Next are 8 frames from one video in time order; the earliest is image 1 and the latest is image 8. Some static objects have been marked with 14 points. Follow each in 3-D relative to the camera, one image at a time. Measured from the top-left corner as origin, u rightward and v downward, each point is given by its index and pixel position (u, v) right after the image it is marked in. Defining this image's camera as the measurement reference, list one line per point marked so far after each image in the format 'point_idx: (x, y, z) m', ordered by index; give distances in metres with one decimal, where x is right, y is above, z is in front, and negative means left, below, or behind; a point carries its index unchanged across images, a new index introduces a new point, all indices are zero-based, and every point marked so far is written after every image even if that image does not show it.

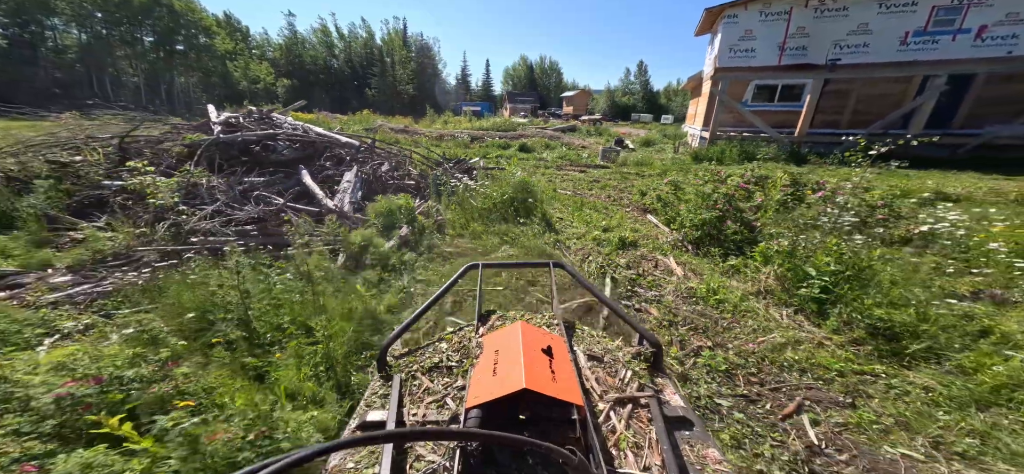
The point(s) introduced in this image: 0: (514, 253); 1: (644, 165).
0: (0.0, -0.2, +4.8) m
1: (+4.4, +2.3, +11.2) m
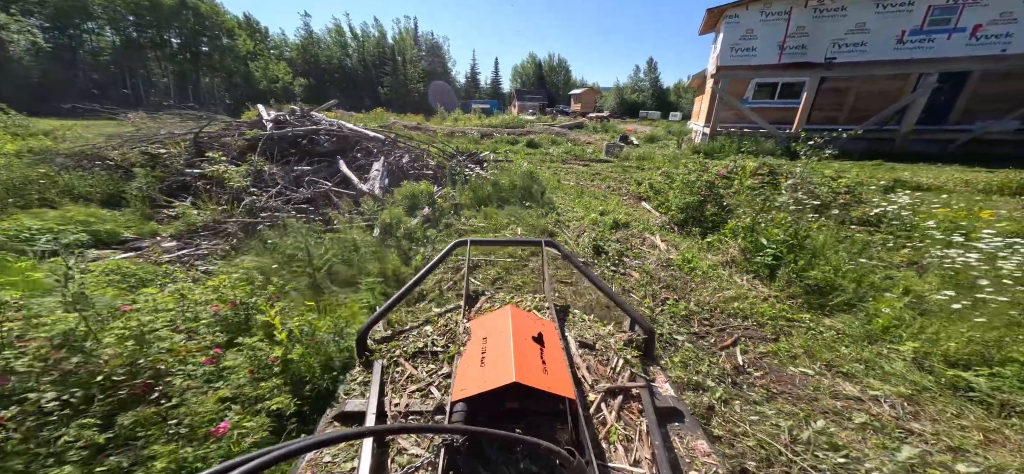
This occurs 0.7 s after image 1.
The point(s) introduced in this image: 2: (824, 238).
0: (+0.1, +0.1, +5.6) m
1: (+4.7, +2.7, +11.9) m
2: (+3.9, 0.0, +4.4) m
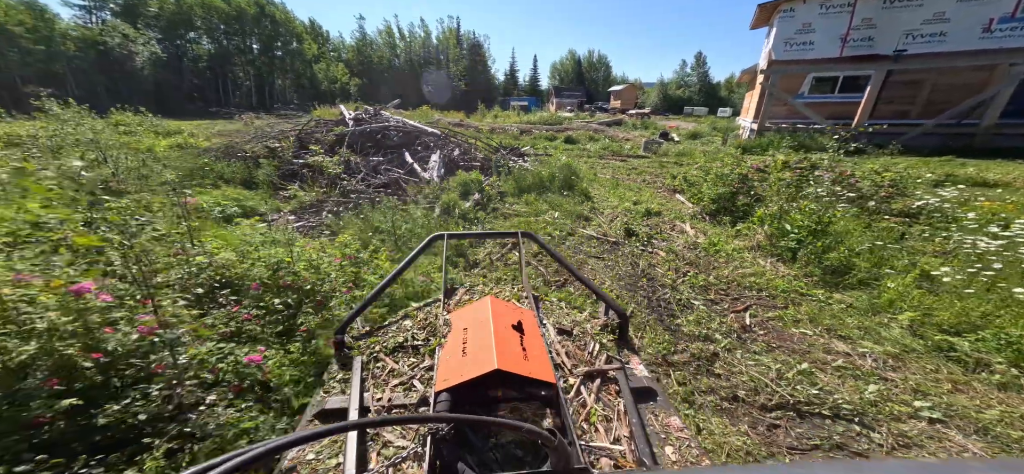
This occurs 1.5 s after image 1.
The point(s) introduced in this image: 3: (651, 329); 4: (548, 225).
0: (+0.8, +0.4, +6.2) m
1: (+6.1, +2.8, +12.1) m
2: (+4.5, +0.2, +4.6) m
3: (+1.5, -0.9, +3.6) m
4: (+0.6, +0.2, +5.9) m
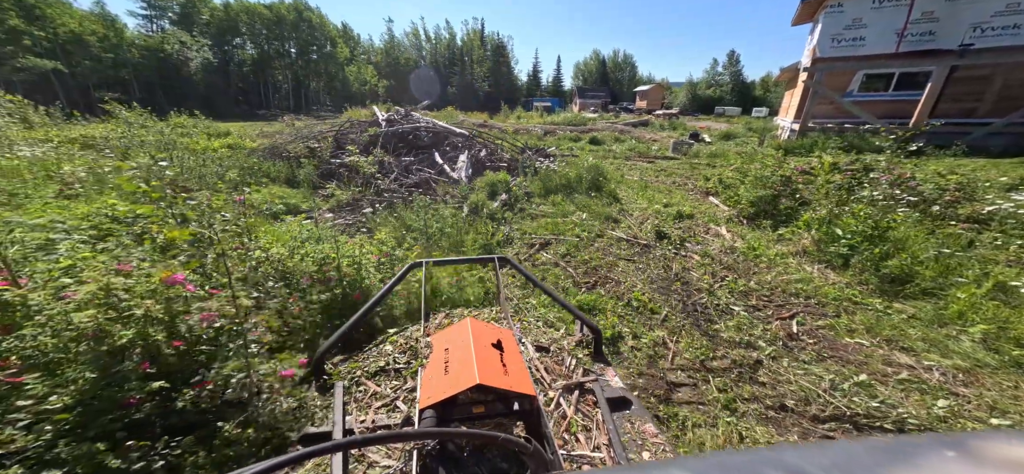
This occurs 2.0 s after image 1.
0: (+1.3, +0.4, +6.2) m
1: (+6.9, +2.7, +11.7) m
2: (+4.9, +0.1, +4.4) m
3: (+1.8, -0.9, +3.5) m
4: (+1.1, +0.2, +5.9) m
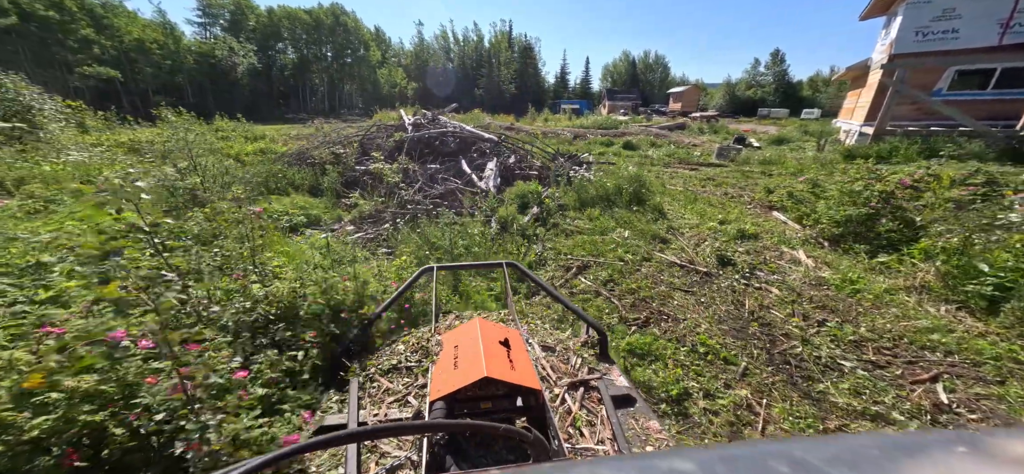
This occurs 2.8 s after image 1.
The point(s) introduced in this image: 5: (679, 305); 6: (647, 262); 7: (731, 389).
0: (+1.9, 0.0, +5.5) m
1: (+7.9, +2.2, +10.6) m
2: (+5.3, -0.3, +3.5) m
3: (+2.1, -1.2, +2.8) m
4: (+1.6, -0.1, +5.2) m
5: (+1.9, -0.8, +3.9) m
6: (+1.9, -0.3, +4.8) m
7: (+1.8, -1.2, +2.8) m
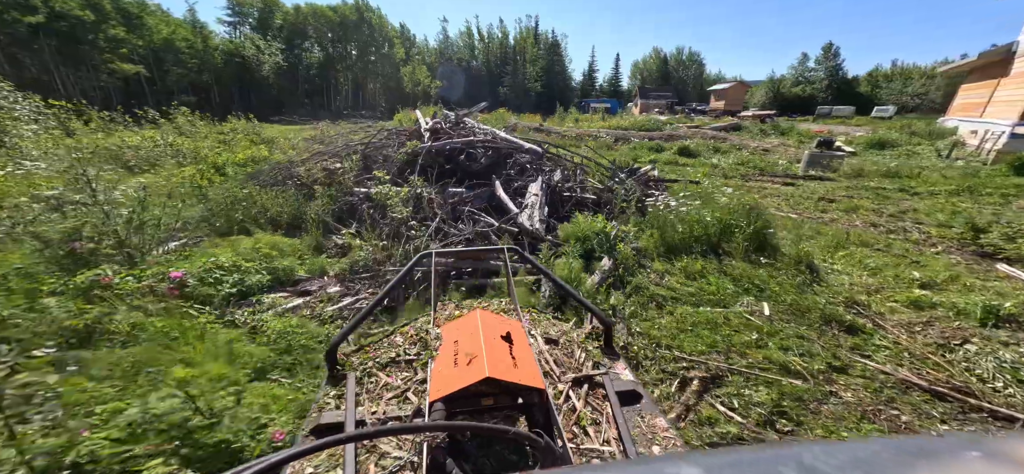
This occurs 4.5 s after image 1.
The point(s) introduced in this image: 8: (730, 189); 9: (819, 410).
0: (+2.6, -0.7, +3.3) m
1: (+8.9, +1.4, +8.1) m
2: (+5.8, -1.1, +1.1) m
3: (+2.7, -2.0, +0.6) m
4: (+2.3, -0.9, +3.1) m
5: (+2.4, -1.5, +1.7) m
6: (+2.5, -1.1, +2.6) m
7: (+2.3, -2.0, +0.7) m
8: (+4.1, +0.9, +6.6) m
9: (+2.2, -1.2, +2.5) m
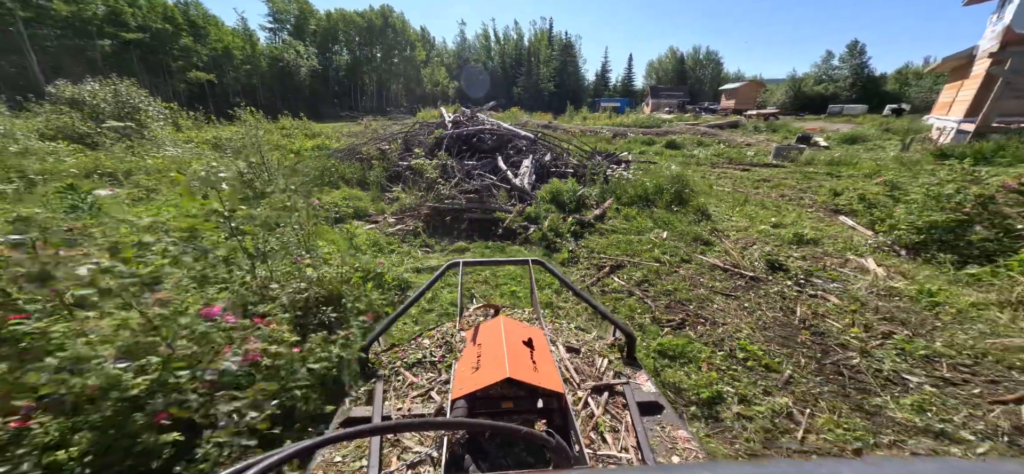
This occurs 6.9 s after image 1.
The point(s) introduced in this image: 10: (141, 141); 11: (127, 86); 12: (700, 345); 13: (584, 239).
0: (+2.4, 0.0, +5.3) m
1: (+9.0, +2.0, +9.7) m
2: (+5.5, -0.4, +2.9) m
3: (+2.3, -1.3, +2.6) m
4: (+2.1, -0.2, +5.1) m
5: (+2.2, -0.8, +3.7) m
6: (+2.3, -0.4, +4.6) m
7: (+2.0, -1.3, +2.7) m
8: (+4.2, +1.6, +8.5) m
9: (+1.9, -0.5, +4.5) m
10: (-9.3, +2.4, +8.7) m
11: (-11.3, +4.4, +10.3) m
12: (+1.7, -1.0, +3.2) m
13: (+1.1, 0.0, +5.4) m
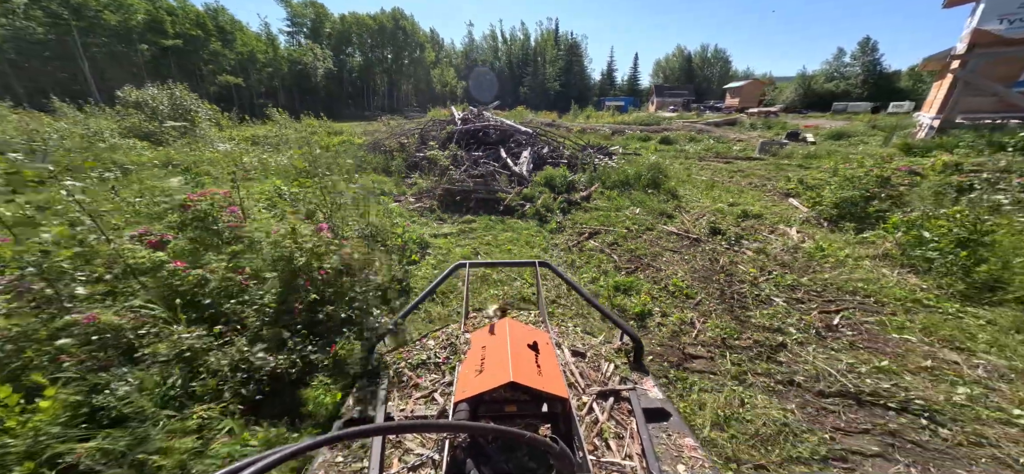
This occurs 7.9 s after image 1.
0: (+2.4, +0.5, +6.5) m
1: (+9.1, +2.4, +10.7) m
2: (+5.4, 0.0, +4.0) m
3: (+2.2, -0.8, +3.8) m
4: (+2.0, +0.3, +6.2) m
5: (+2.1, -0.3, +4.9) m
6: (+2.2, +0.1, +5.8) m
7: (+1.9, -0.8, +3.8) m
8: (+4.2, +2.1, +9.6) m
9: (+1.9, 0.0, +5.6) m
10: (-9.2, +2.9, +10.1) m
11: (-11.2, +4.9, +11.7) m
12: (+1.6, -0.6, +4.4) m
13: (+1.1, +0.4, +6.5) m
